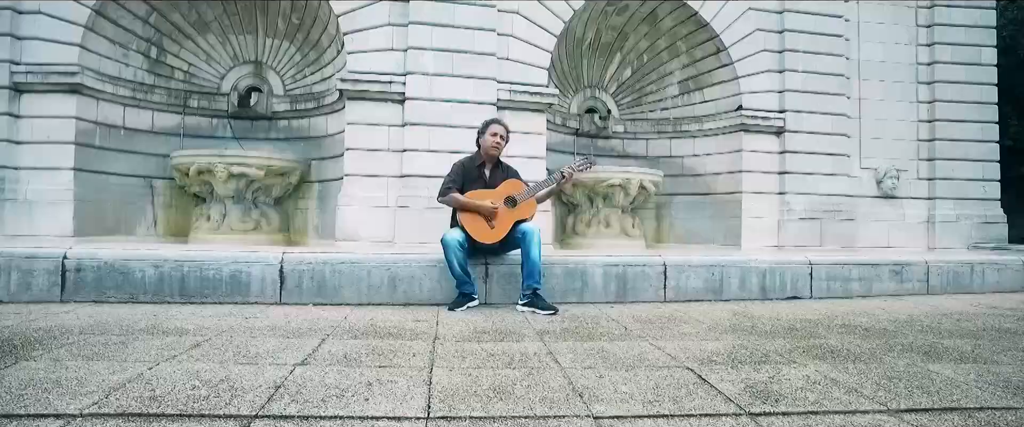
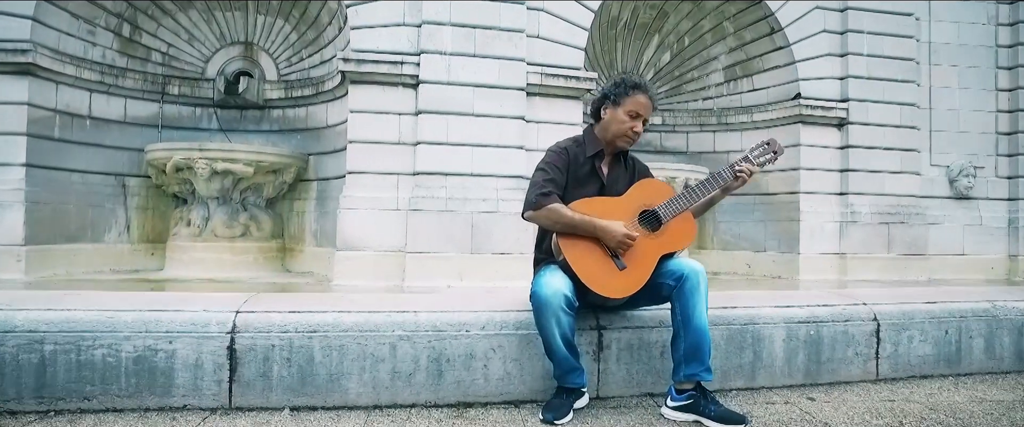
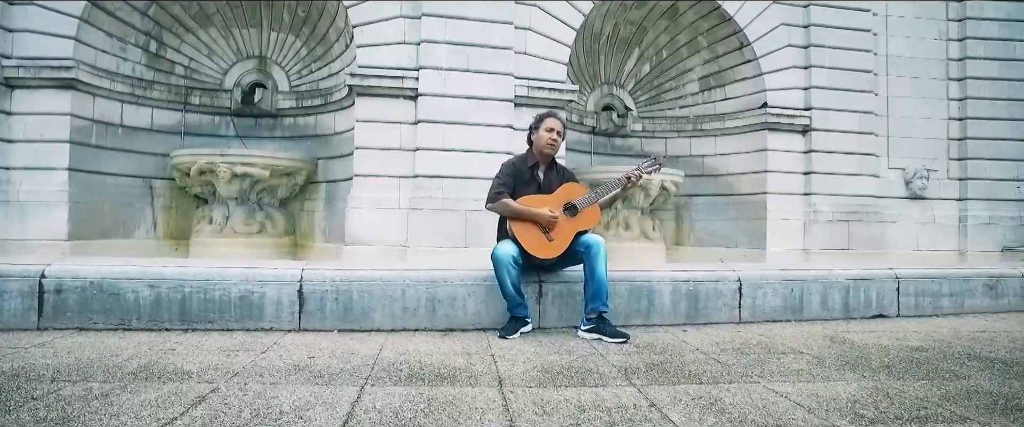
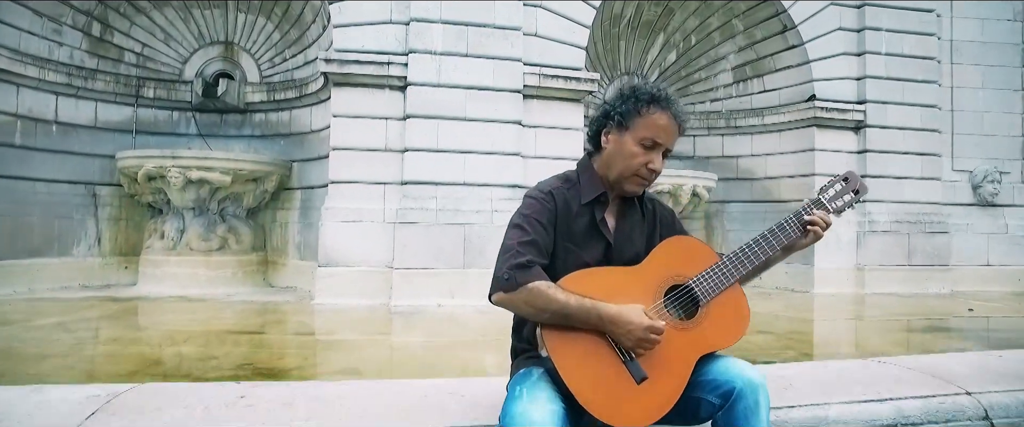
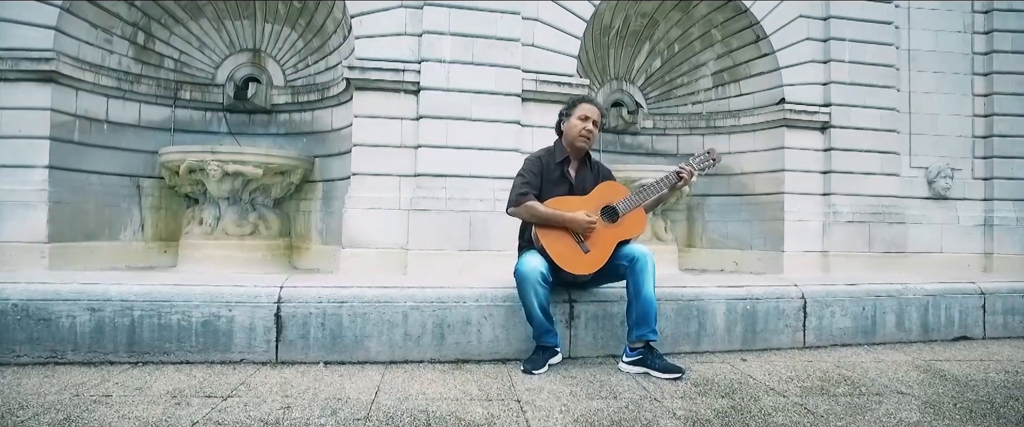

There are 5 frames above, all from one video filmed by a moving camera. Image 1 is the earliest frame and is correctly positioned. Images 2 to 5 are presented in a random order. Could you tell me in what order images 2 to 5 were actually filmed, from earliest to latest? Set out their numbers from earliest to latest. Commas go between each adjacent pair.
3, 5, 2, 4
